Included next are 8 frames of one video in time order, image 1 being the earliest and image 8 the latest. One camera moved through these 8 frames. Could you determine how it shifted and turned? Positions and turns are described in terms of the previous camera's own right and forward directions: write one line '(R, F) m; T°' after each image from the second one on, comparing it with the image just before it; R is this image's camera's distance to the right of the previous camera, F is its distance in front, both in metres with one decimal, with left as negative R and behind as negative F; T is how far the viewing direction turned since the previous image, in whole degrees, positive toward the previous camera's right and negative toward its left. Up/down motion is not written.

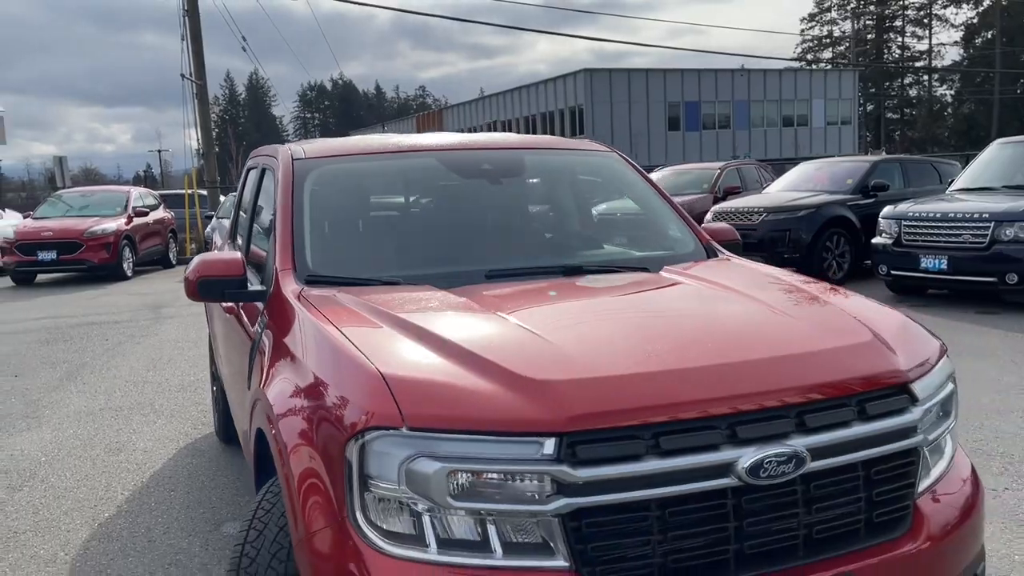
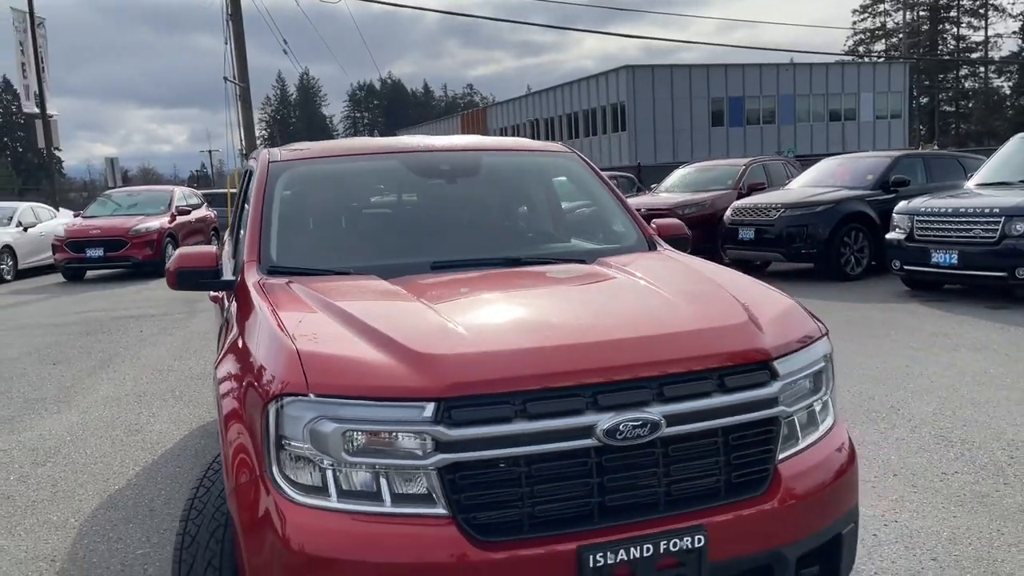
(+0.4, -0.3) m; -3°
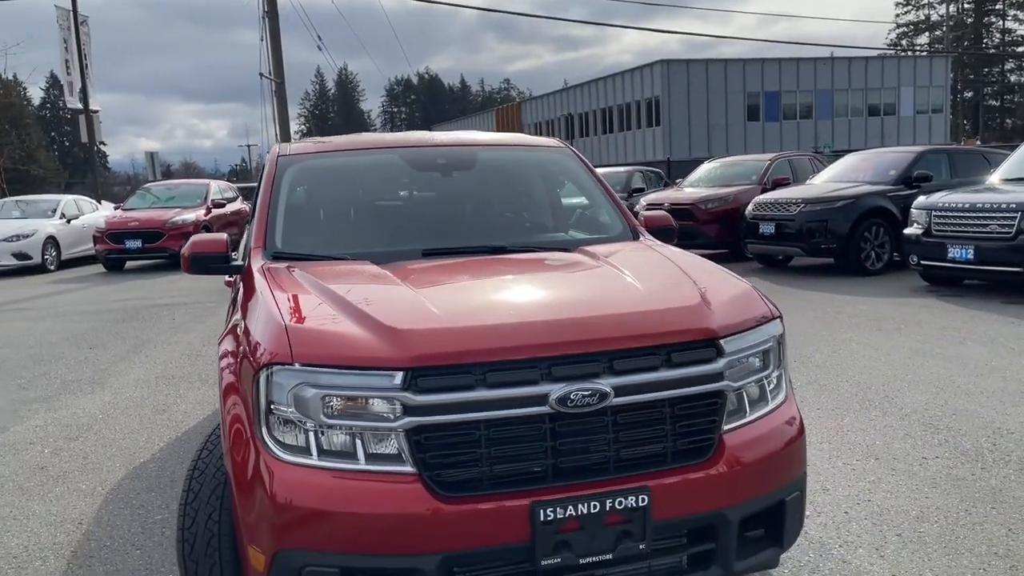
(+0.2, -0.3) m; -2°
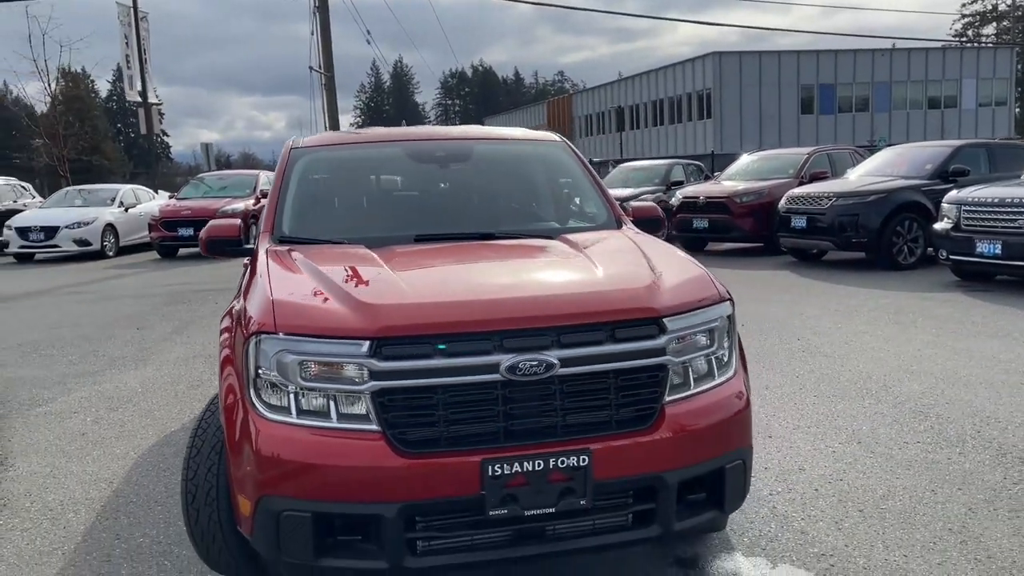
(+0.3, -0.3) m; -3°
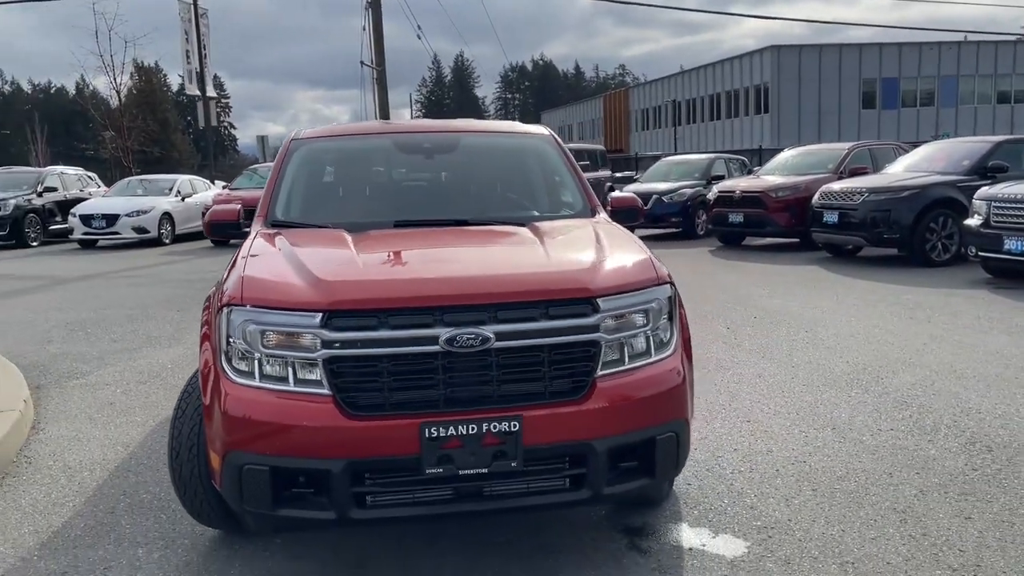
(+0.4, -0.3) m; -4°
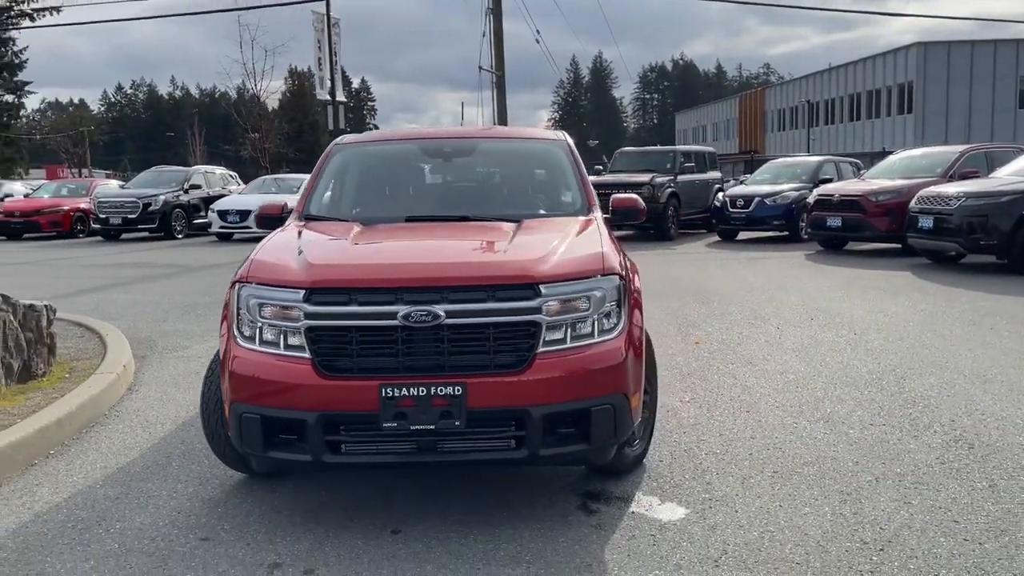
(+0.8, -0.5) m; -9°
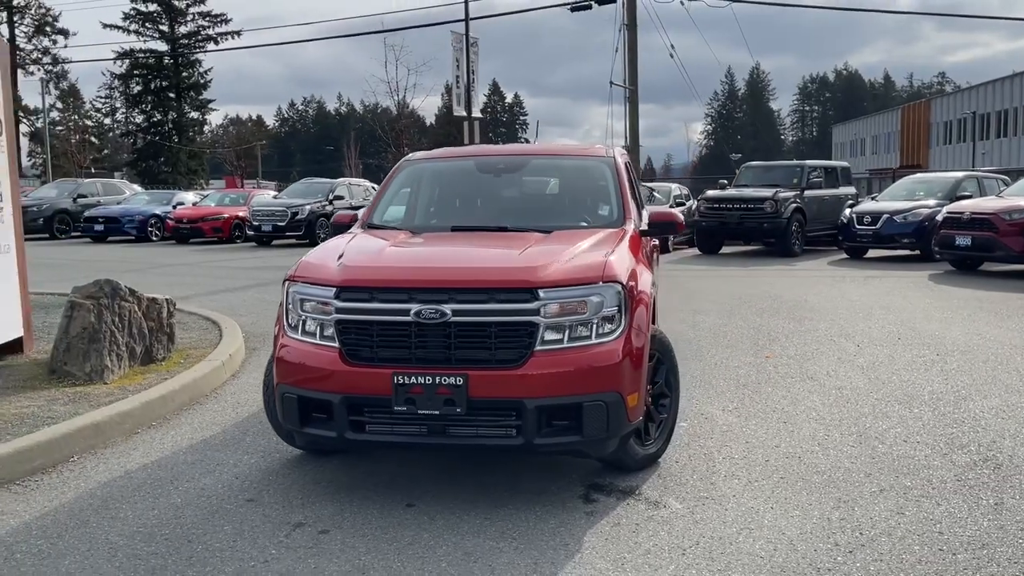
(+0.7, -0.4) m; -10°
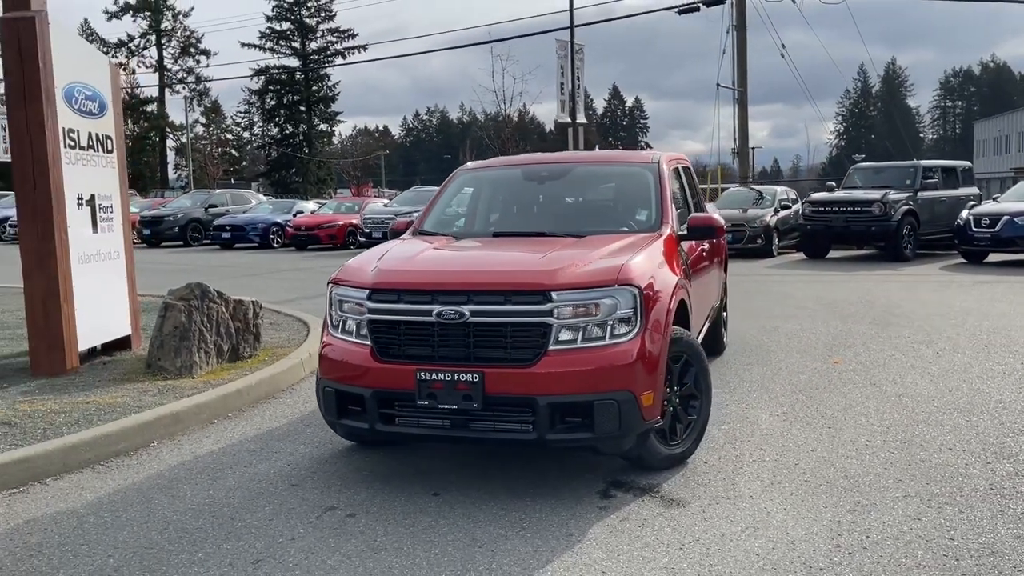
(+0.6, -0.2) m; -8°
